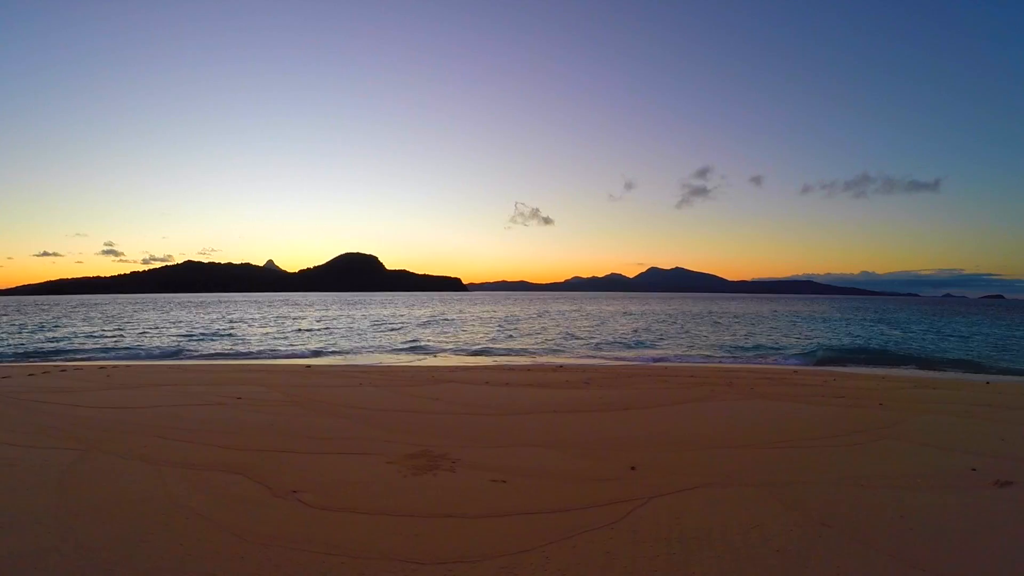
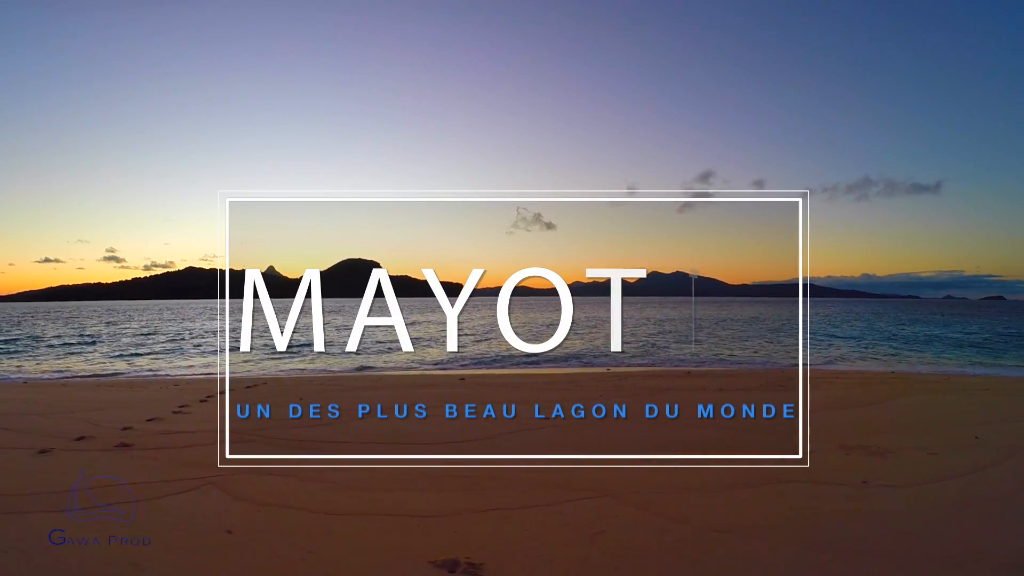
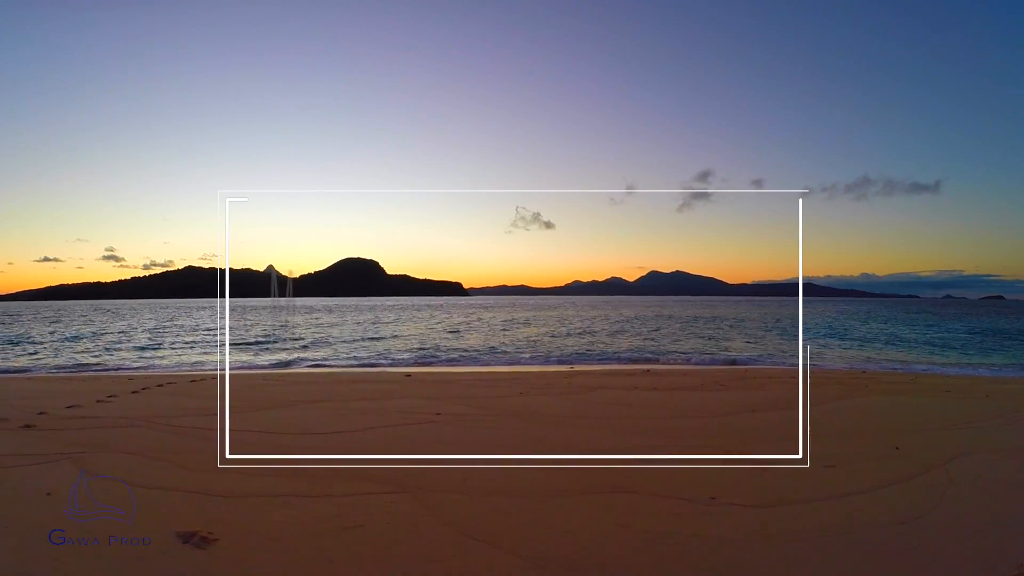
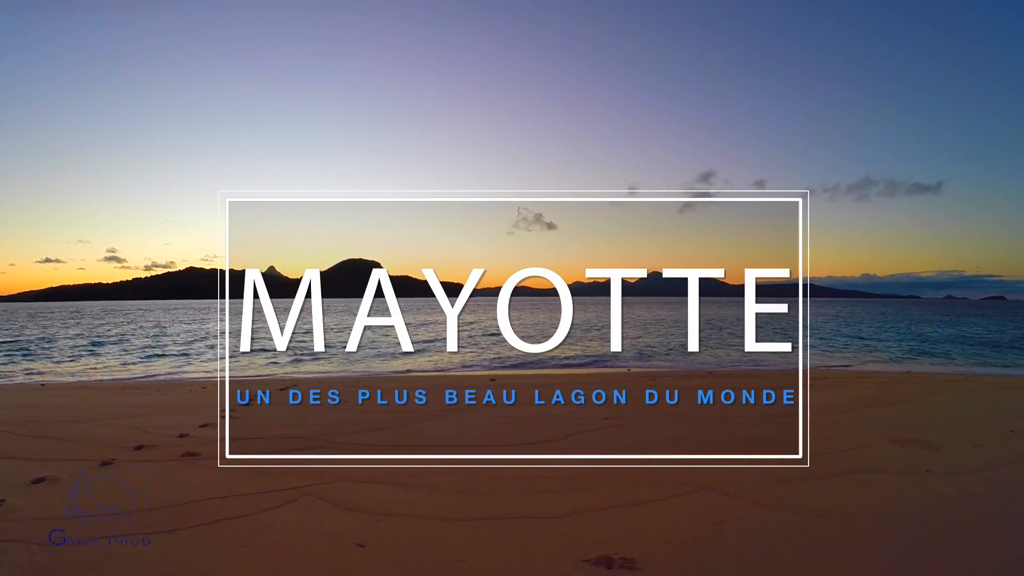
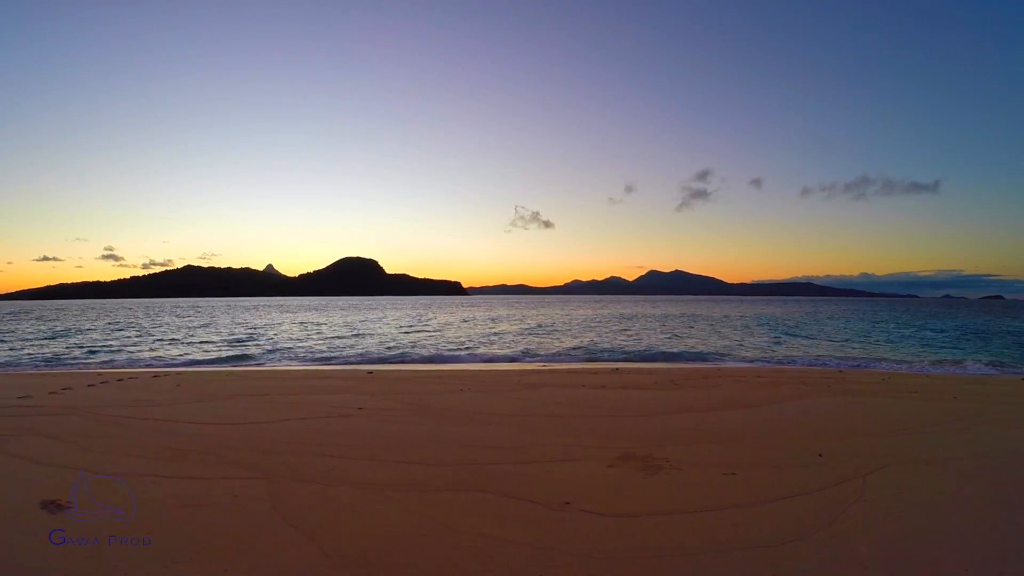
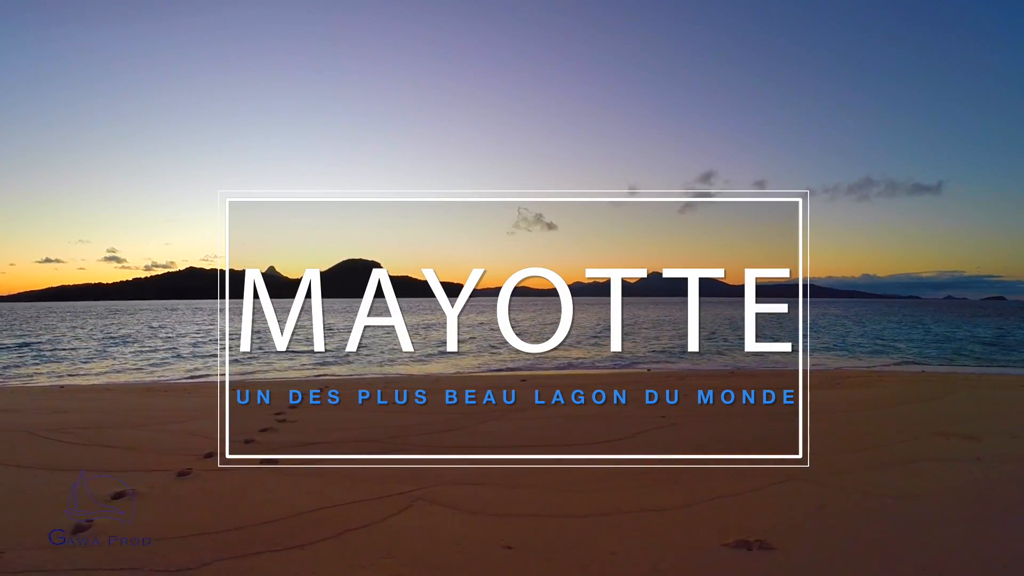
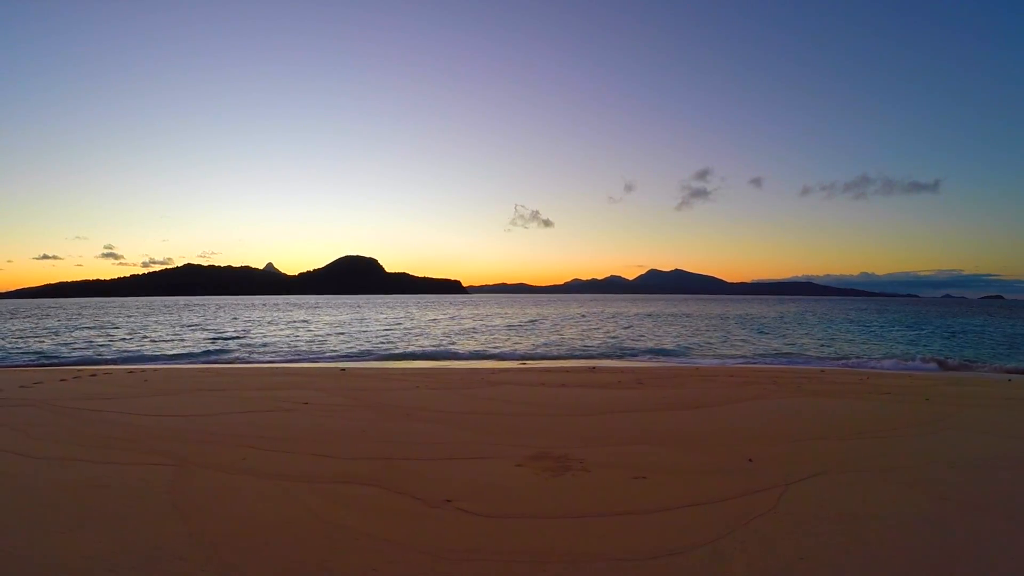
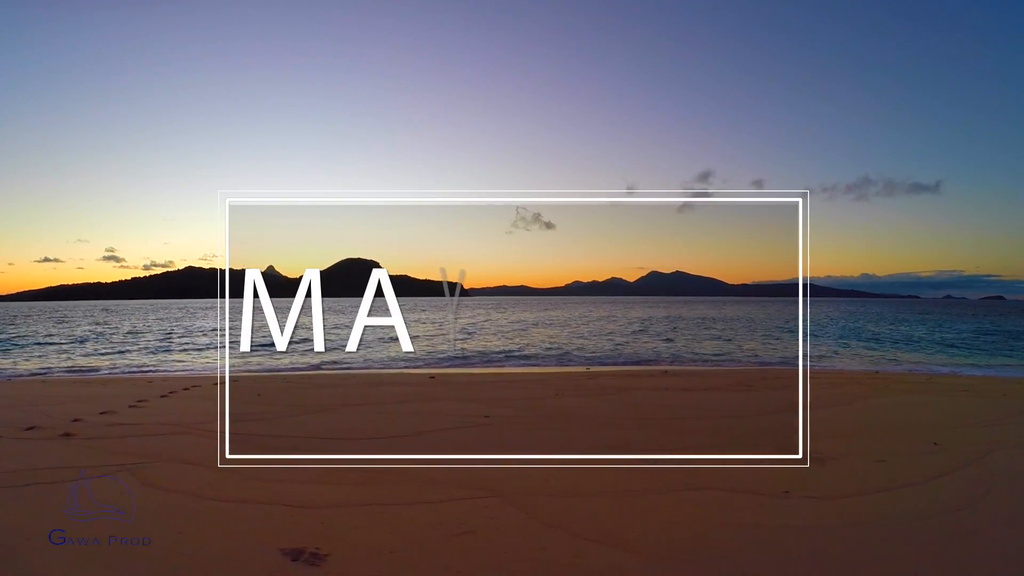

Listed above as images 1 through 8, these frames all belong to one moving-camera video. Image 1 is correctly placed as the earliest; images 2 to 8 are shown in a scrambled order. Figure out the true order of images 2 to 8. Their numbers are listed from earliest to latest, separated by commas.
7, 5, 3, 8, 2, 4, 6
